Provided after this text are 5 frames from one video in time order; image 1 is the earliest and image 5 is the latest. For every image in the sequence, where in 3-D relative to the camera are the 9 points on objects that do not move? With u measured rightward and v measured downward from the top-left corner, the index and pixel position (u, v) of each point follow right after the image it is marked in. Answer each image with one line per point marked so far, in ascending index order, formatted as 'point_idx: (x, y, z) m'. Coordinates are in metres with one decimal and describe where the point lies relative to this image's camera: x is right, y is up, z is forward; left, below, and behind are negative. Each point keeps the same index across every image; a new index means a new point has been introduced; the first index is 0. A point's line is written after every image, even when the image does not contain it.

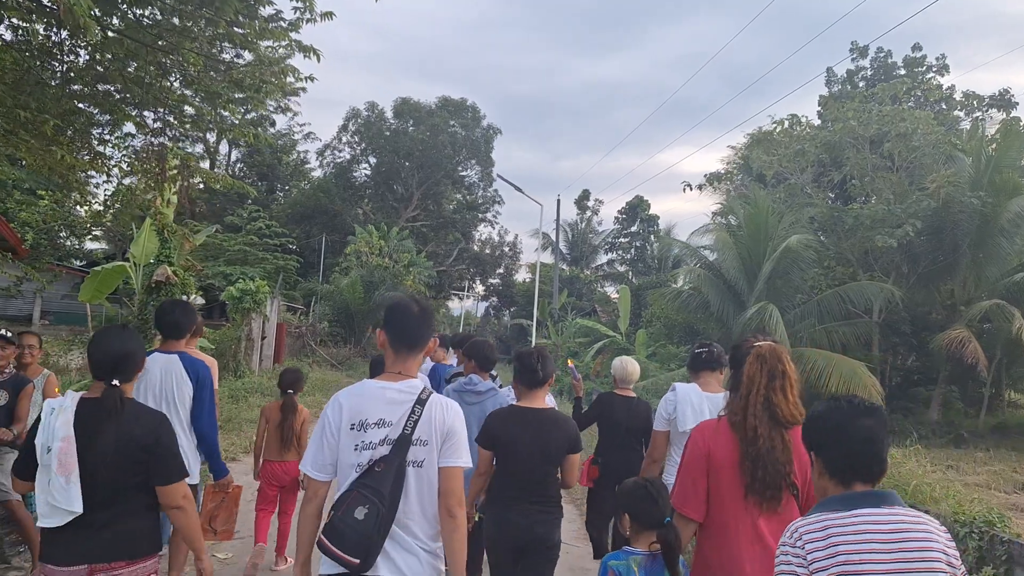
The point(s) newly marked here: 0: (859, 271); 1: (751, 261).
0: (+7.4, +0.3, +14.5) m
1: (+4.8, +0.5, +13.5) m
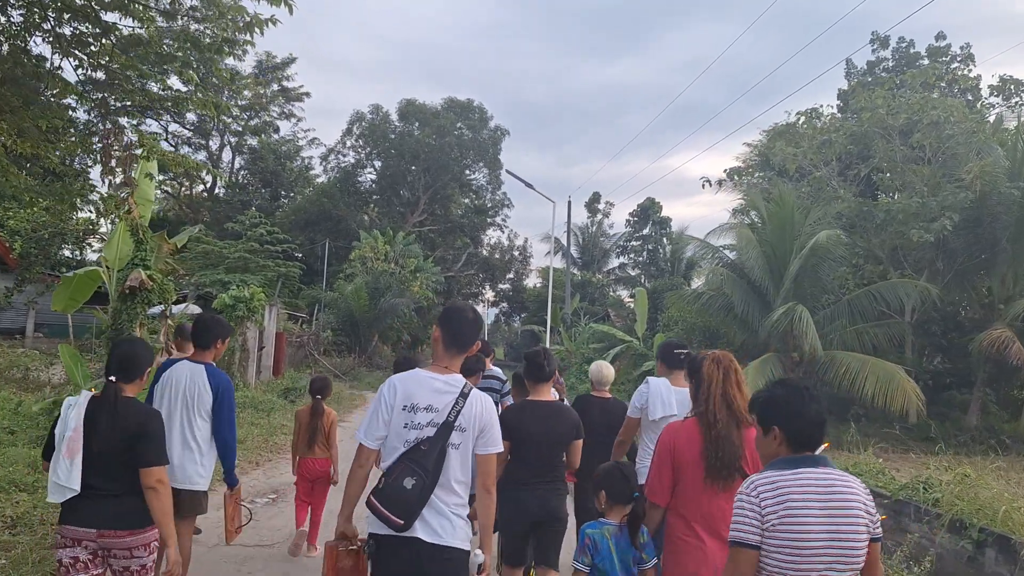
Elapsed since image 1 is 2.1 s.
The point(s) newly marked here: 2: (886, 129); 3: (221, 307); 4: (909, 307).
0: (+7.6, +0.4, +13.7) m
1: (+5.0, +0.5, +12.7) m
2: (+7.5, +3.2, +13.6) m
3: (-5.8, -0.3, +13.2) m
4: (+7.6, -0.4, +13.1) m
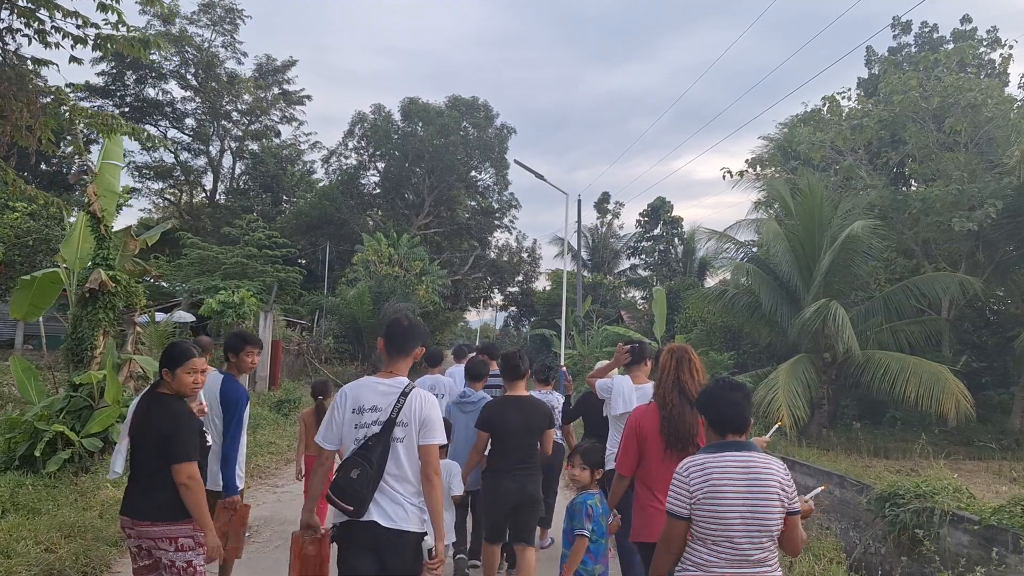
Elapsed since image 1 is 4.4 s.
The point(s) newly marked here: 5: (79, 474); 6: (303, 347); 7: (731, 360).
0: (+7.8, +0.5, +12.8) m
1: (+5.1, +0.6, +11.9) m
2: (+7.7, +3.3, +12.8) m
3: (-5.6, -0.4, +12.5) m
4: (+7.8, -0.2, +12.2) m
5: (-4.3, -1.8, +6.6) m
6: (-6.1, -1.7, +19.9) m
7: (+4.2, -1.4, +13.0) m
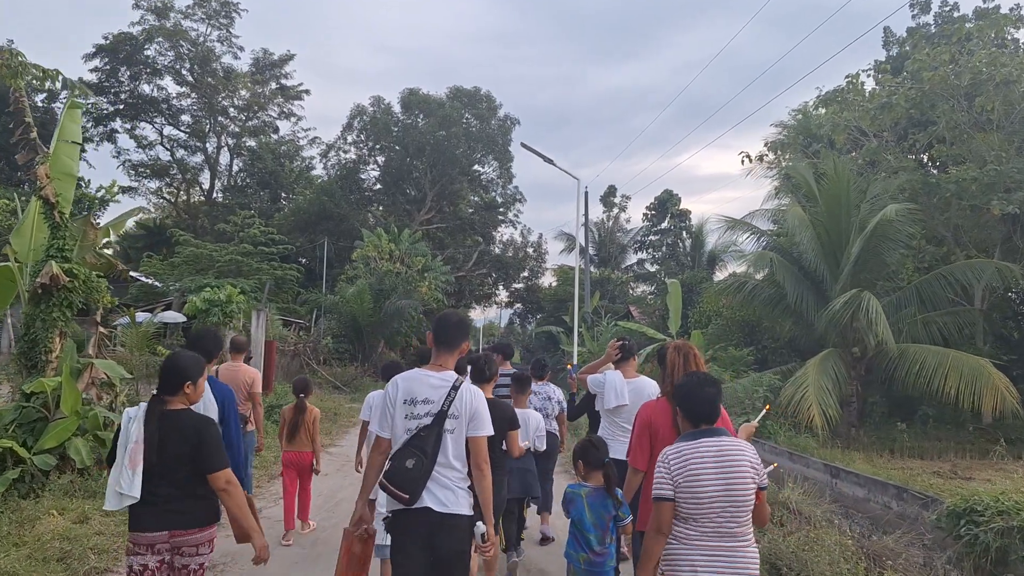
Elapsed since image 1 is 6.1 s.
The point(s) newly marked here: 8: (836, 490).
0: (+7.9, +0.7, +12.1) m
1: (+5.3, +0.8, +11.2) m
2: (+7.7, +3.5, +12.1) m
3: (-5.4, -0.4, +11.8) m
4: (+7.9, -0.1, +11.5) m
5: (-4.1, -1.8, +5.9) m
6: (-5.9, -1.7, +19.2) m
7: (+4.3, -1.2, +12.3) m
8: (+3.0, -1.9, +6.3) m
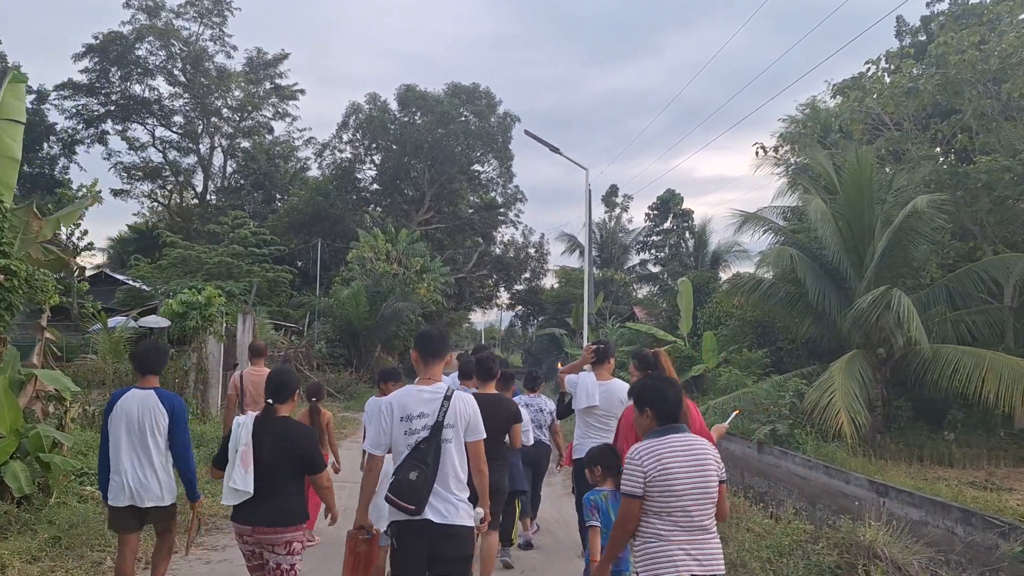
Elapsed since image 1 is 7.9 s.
0: (+7.9, +0.7, +11.5) m
1: (+5.3, +0.8, +10.5) m
2: (+7.8, +3.5, +11.4) m
3: (-5.4, -0.5, +11.2) m
4: (+8.0, 0.0, +10.8) m
5: (-4.1, -1.8, +5.3) m
6: (-5.9, -1.8, +18.6) m
7: (+4.4, -1.2, +11.6) m
8: (+3.1, -1.8, +5.7) m
